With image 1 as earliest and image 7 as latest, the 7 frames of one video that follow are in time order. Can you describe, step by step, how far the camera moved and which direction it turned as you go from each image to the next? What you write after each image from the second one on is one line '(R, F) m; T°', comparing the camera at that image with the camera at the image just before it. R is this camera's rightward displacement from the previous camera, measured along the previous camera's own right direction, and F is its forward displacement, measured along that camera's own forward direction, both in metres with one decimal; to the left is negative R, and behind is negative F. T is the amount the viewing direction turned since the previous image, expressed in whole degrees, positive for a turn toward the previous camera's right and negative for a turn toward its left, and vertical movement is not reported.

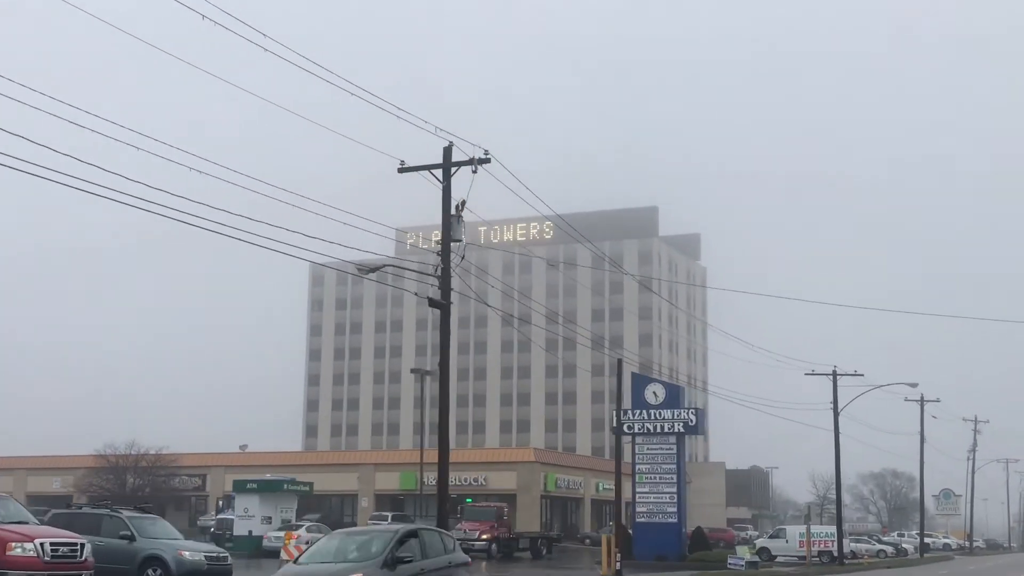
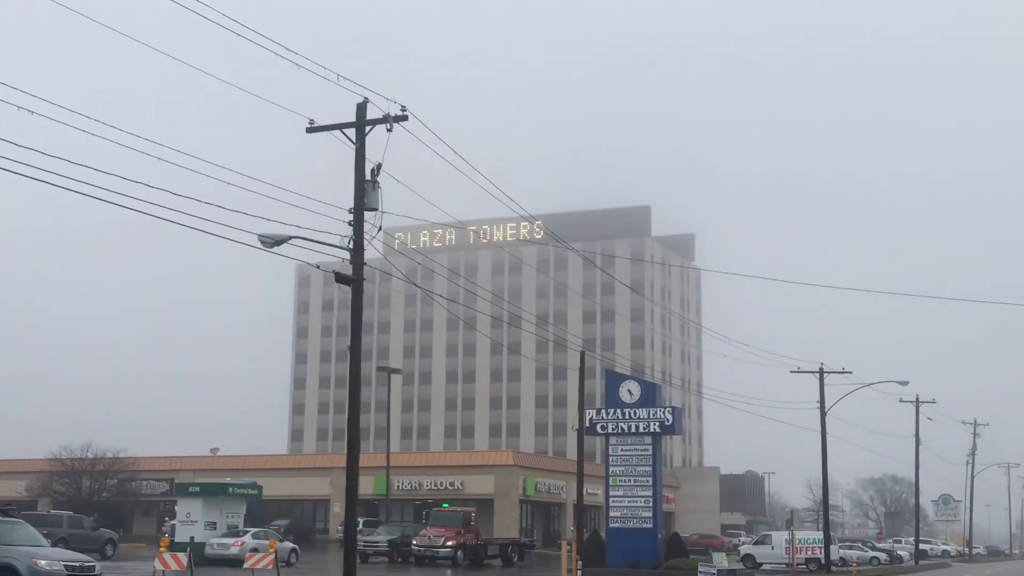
(+1.3, +2.3) m; 0°
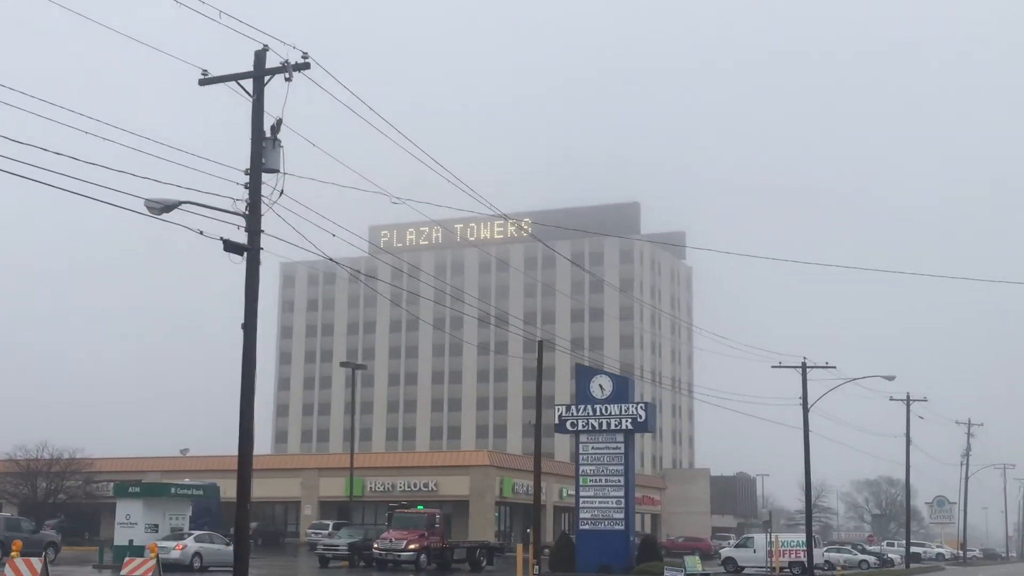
(+1.2, +1.9) m; 0°
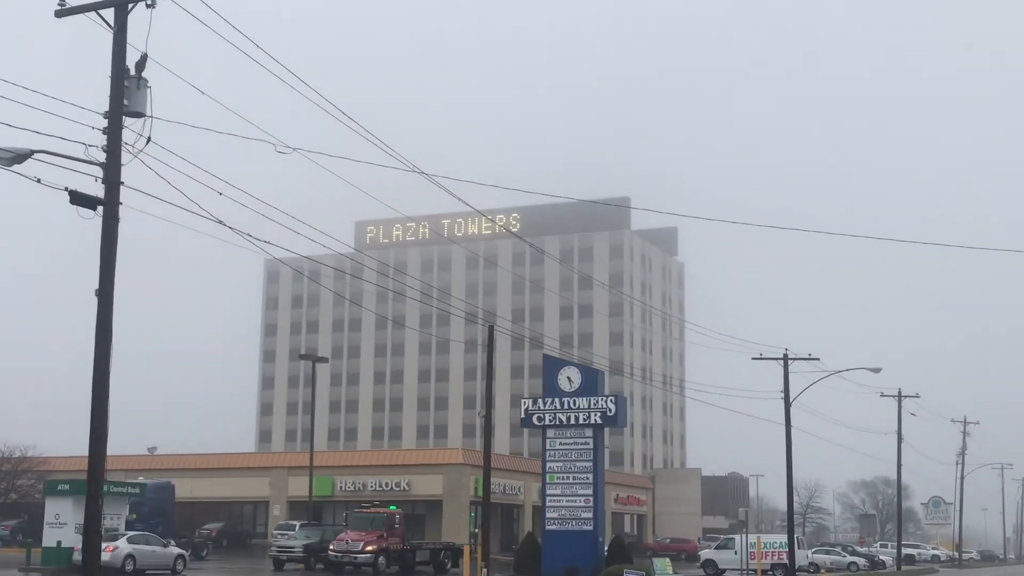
(+1.2, +2.1) m; 0°
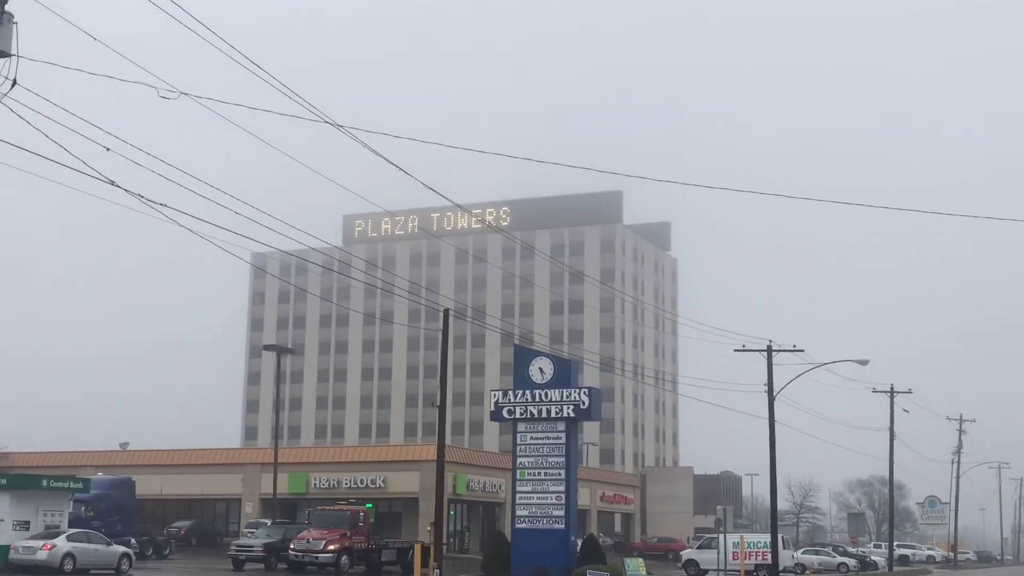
(+0.9, +1.7) m; 0°
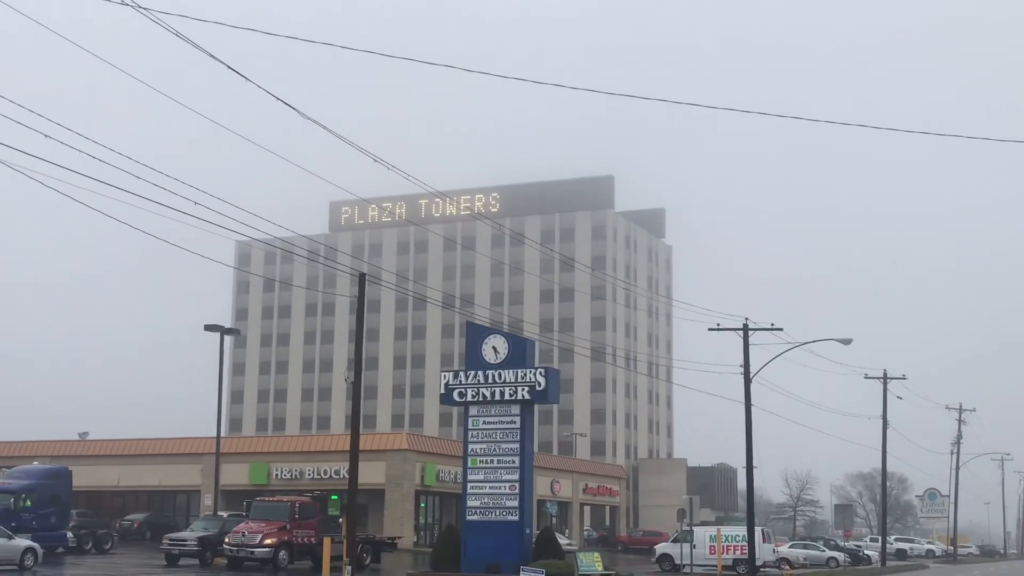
(+1.6, +2.7) m; 0°
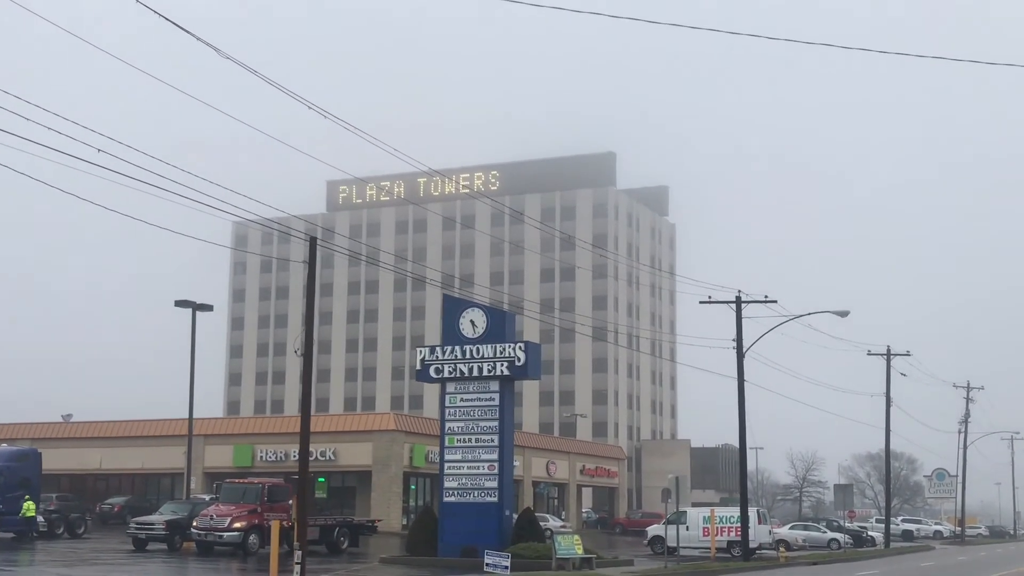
(+0.8, +1.5) m; -1°
